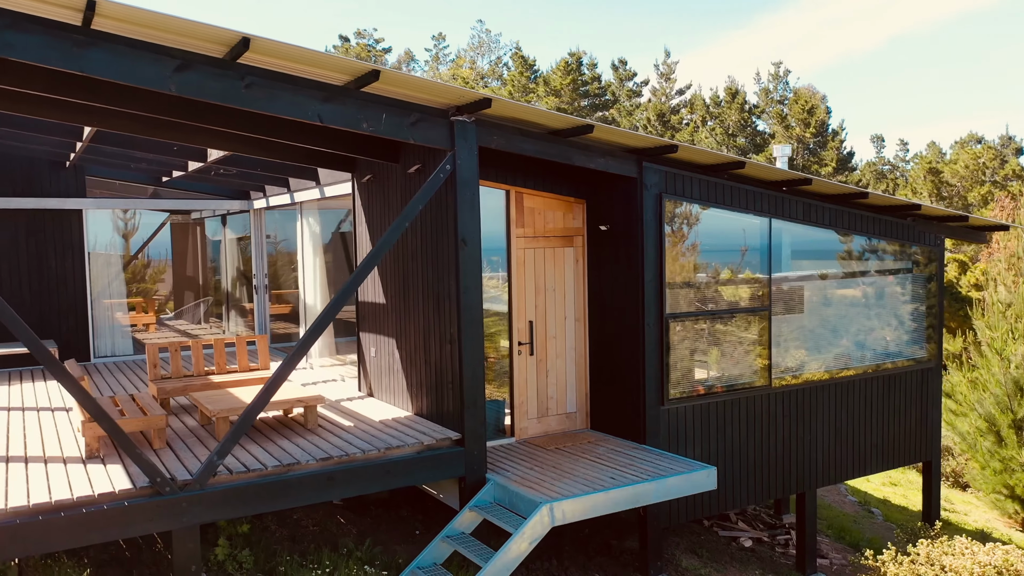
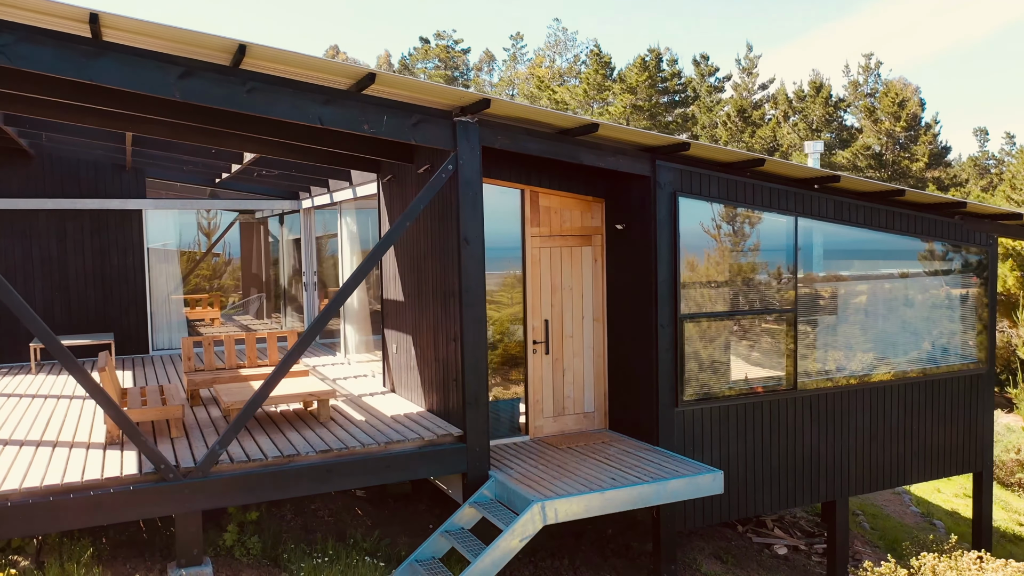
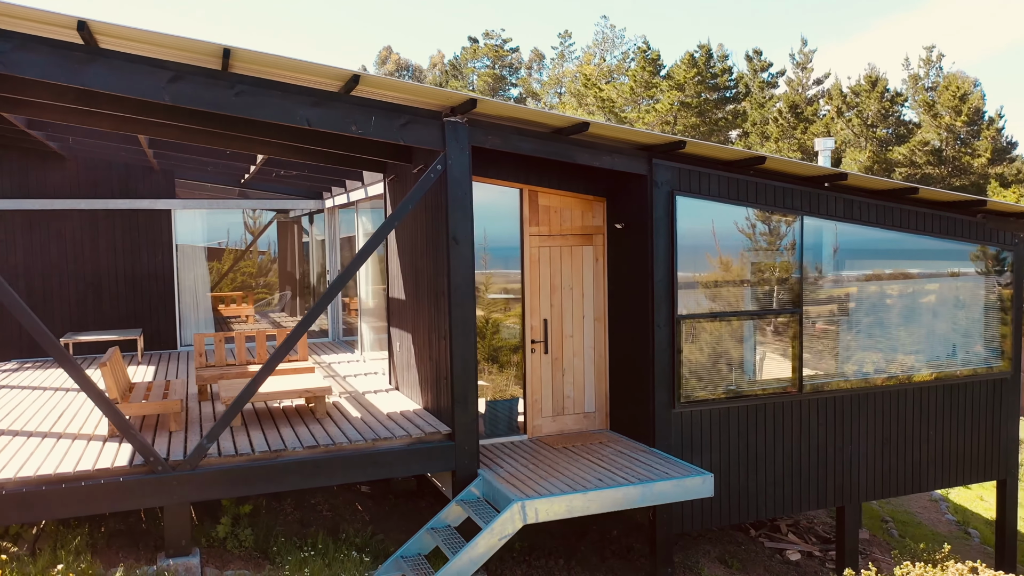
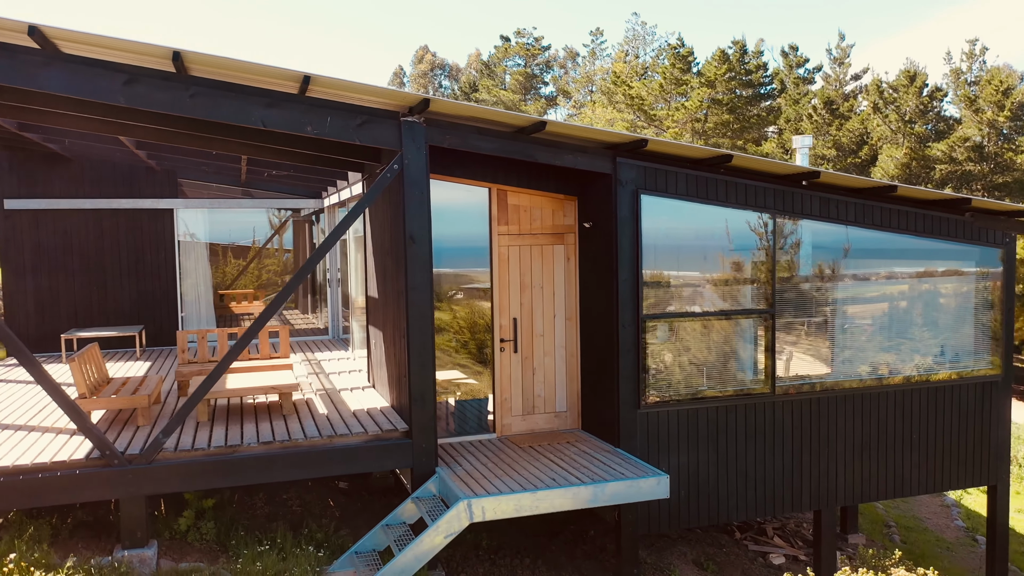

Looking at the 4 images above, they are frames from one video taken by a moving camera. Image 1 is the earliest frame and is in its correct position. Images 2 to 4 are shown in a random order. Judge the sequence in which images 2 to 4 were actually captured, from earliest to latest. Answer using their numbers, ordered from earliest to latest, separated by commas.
2, 3, 4
